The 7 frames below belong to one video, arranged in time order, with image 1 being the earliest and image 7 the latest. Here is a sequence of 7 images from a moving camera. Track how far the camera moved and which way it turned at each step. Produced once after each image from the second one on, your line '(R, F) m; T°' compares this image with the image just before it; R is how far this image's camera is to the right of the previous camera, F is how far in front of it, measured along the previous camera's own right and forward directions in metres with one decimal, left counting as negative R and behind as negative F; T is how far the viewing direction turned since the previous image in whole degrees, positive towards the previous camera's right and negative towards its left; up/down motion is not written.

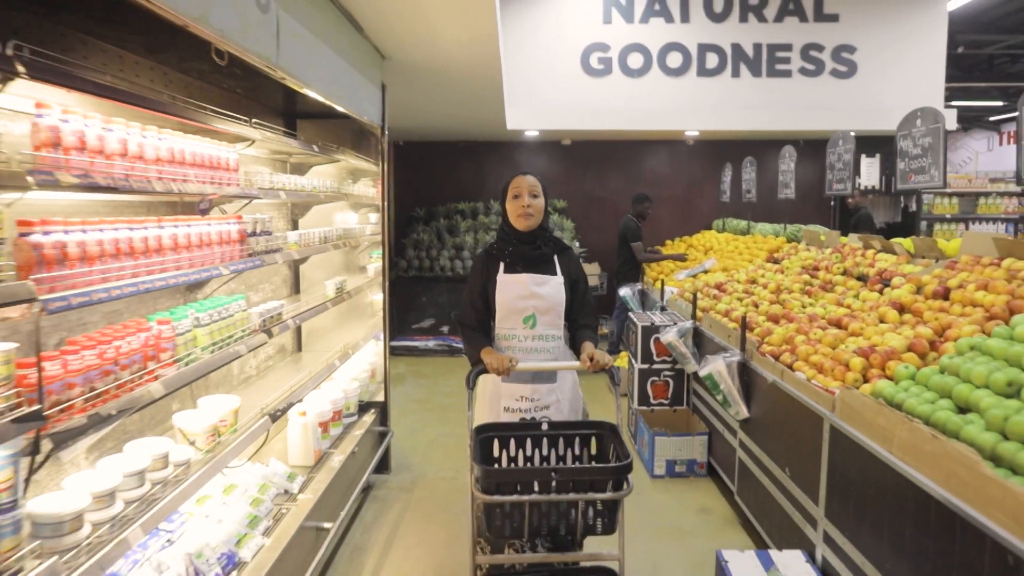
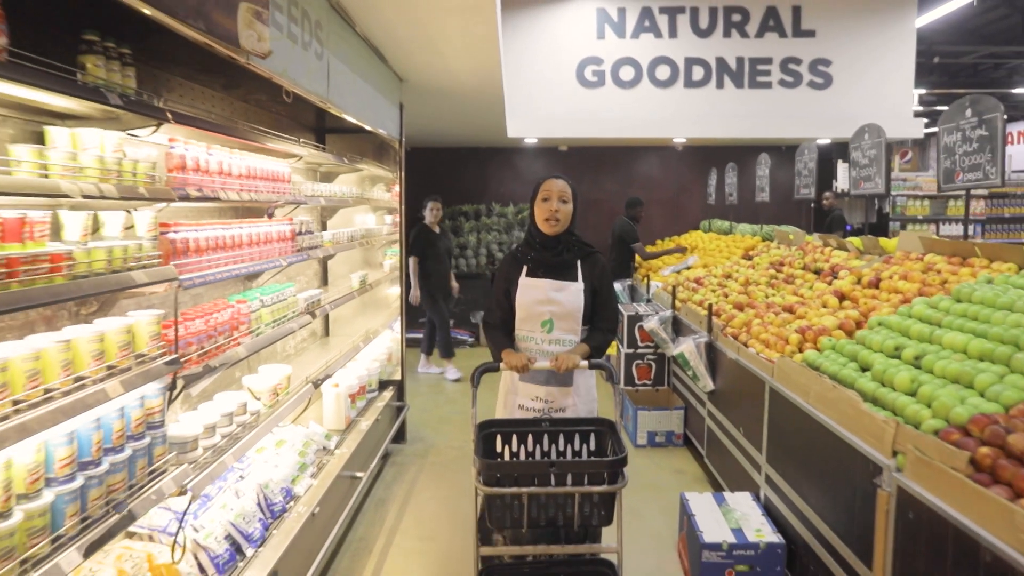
(0.0, -0.6) m; 0°
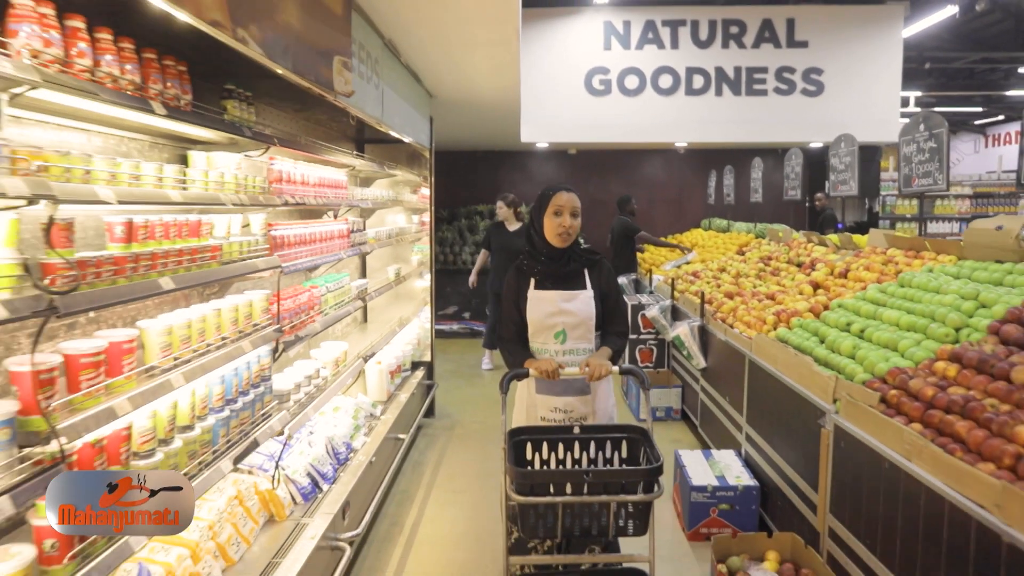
(-0.1, -0.6) m; -1°
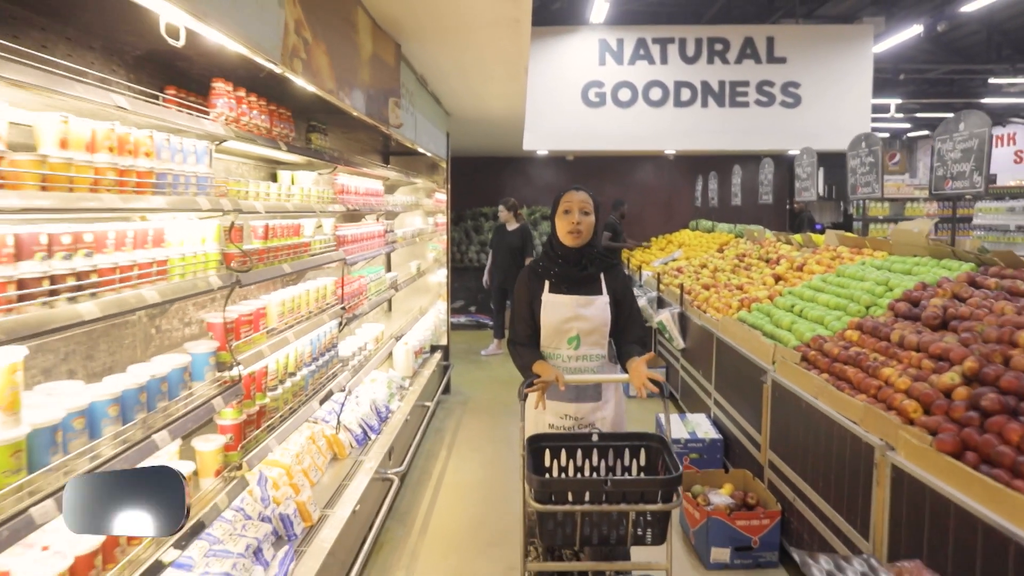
(-0.1, -0.8) m; 0°
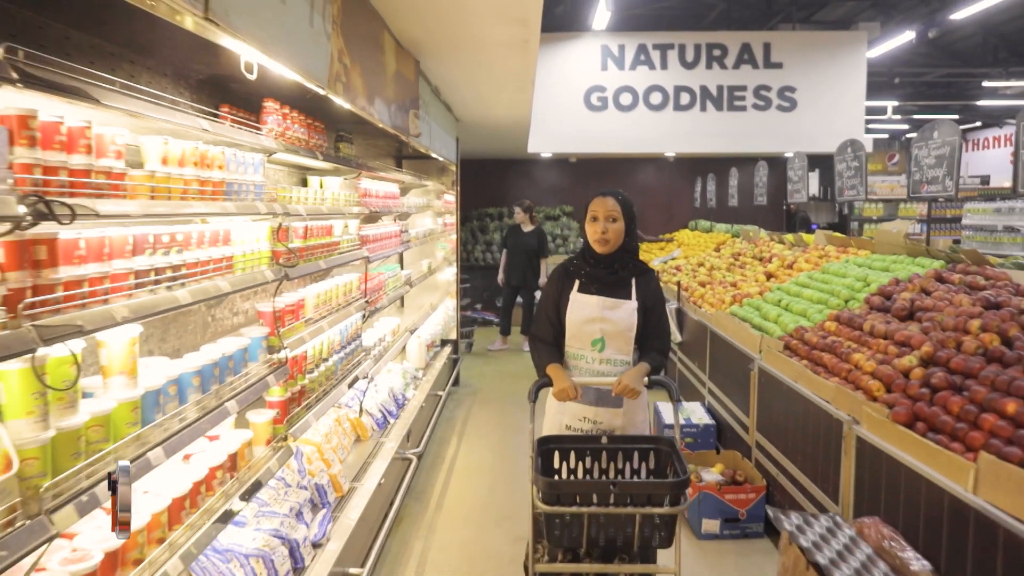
(0.0, -0.3) m; 0°
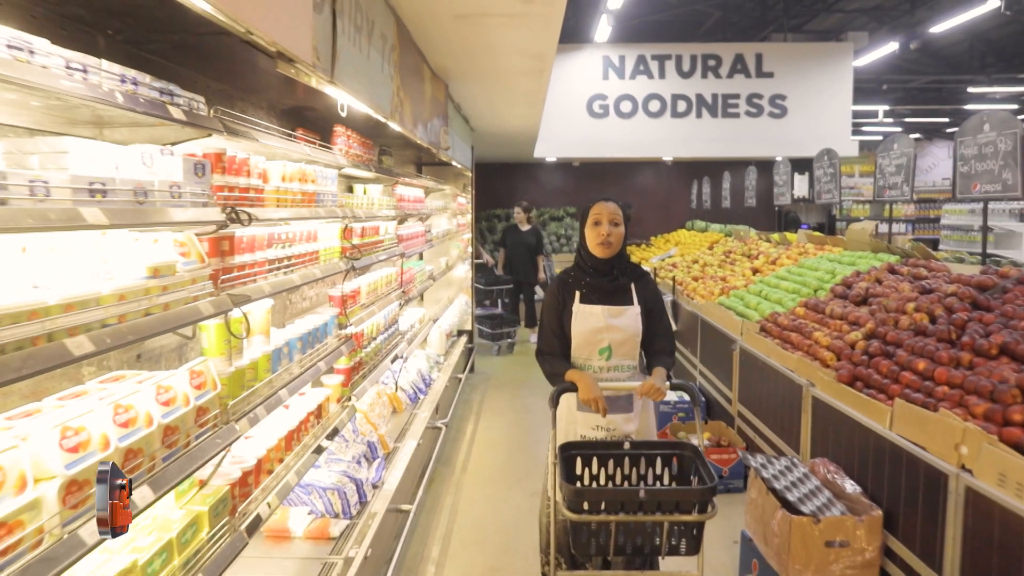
(-0.1, -0.6) m; 0°
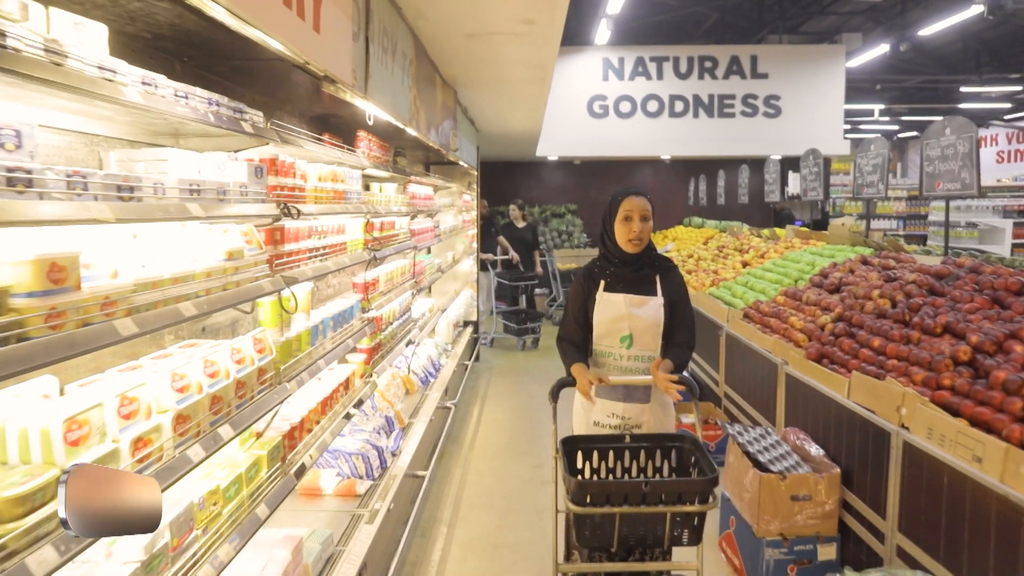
(0.0, -0.4) m; 0°
